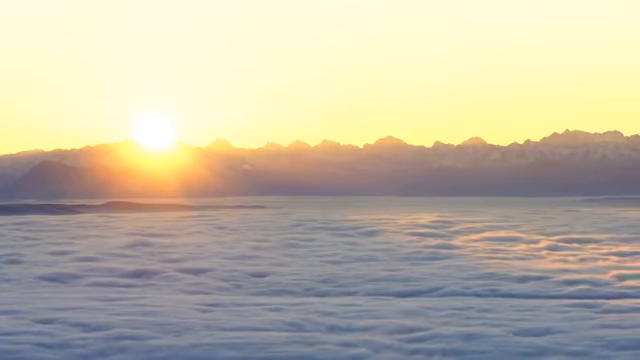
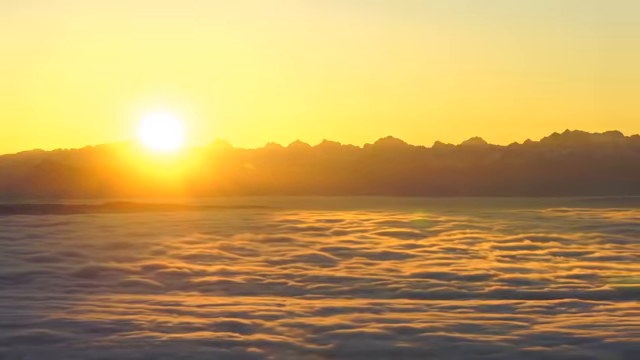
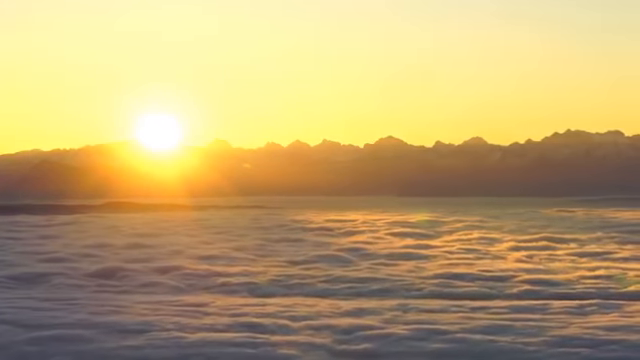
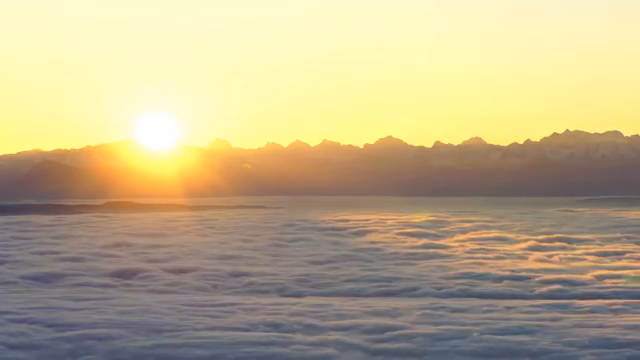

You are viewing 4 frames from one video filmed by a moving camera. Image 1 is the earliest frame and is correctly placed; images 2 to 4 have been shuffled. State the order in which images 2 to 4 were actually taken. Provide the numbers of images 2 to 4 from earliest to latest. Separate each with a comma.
4, 3, 2
